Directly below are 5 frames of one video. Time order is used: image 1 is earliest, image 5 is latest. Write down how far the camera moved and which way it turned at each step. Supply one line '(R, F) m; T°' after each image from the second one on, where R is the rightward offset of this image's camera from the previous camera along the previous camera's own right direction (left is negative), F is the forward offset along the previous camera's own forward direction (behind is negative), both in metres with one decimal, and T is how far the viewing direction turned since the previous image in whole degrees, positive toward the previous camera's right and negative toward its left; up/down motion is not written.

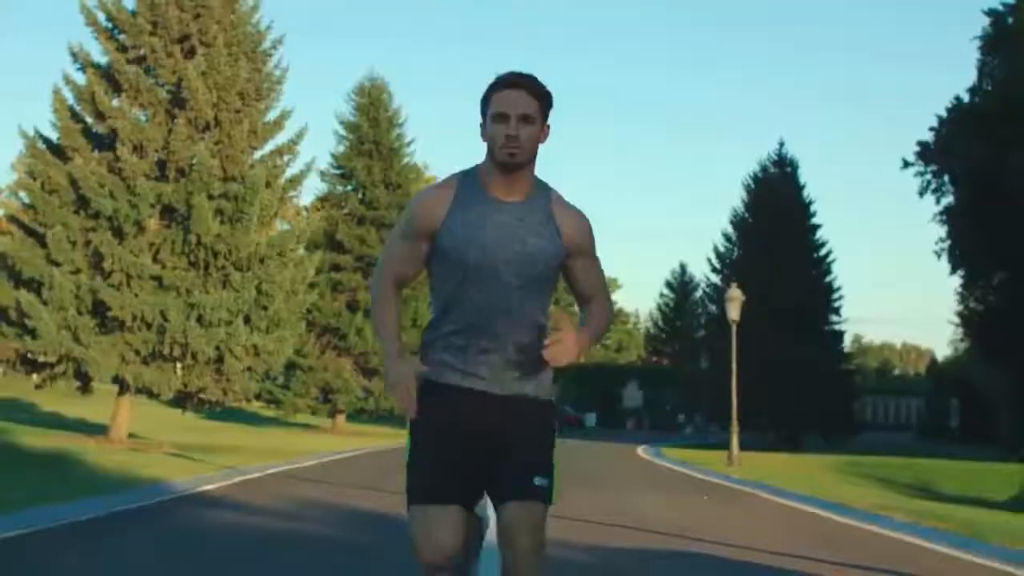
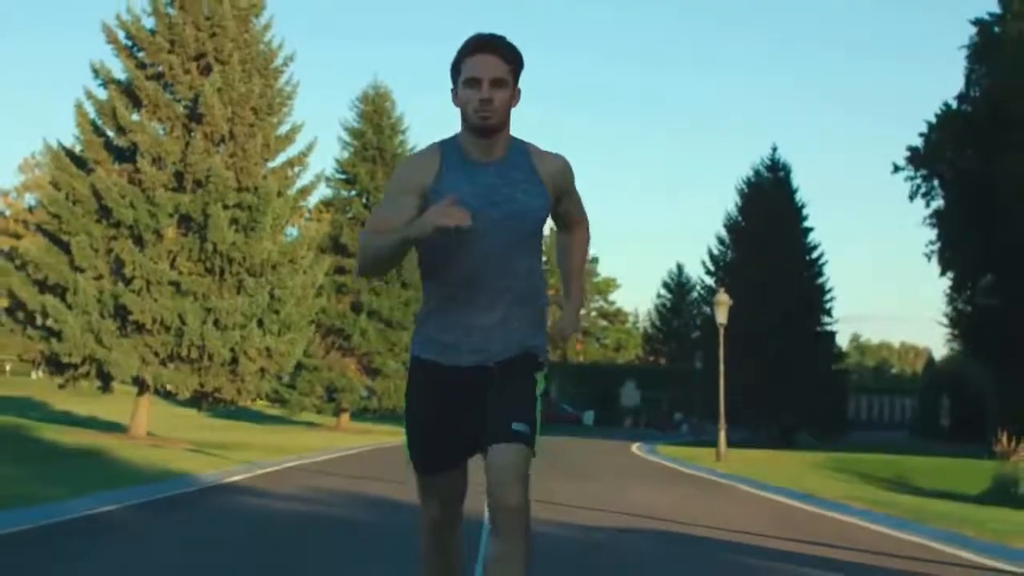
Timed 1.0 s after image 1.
(0.0, -1.0) m; 0°
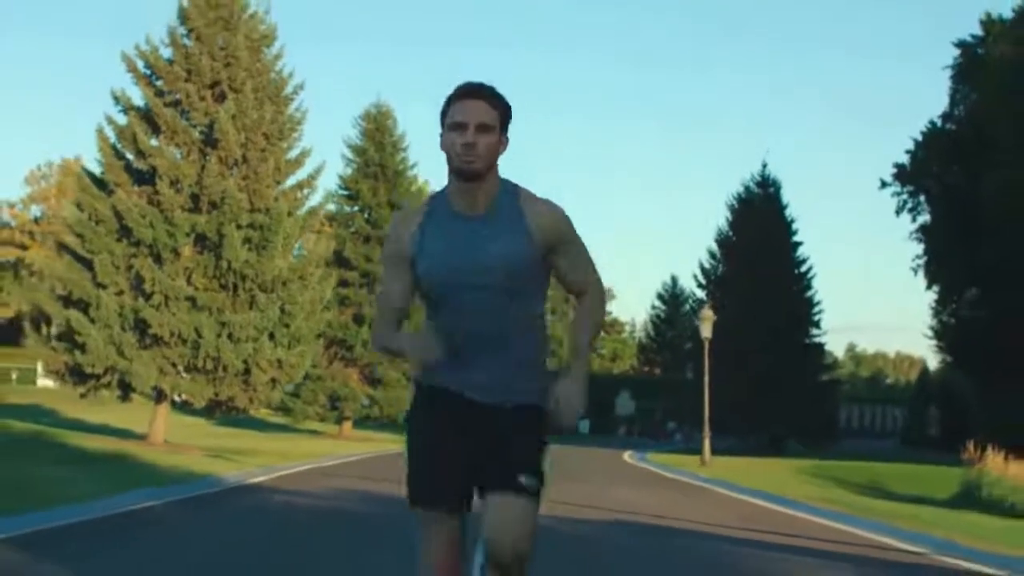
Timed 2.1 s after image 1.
(0.0, -1.2) m; 0°
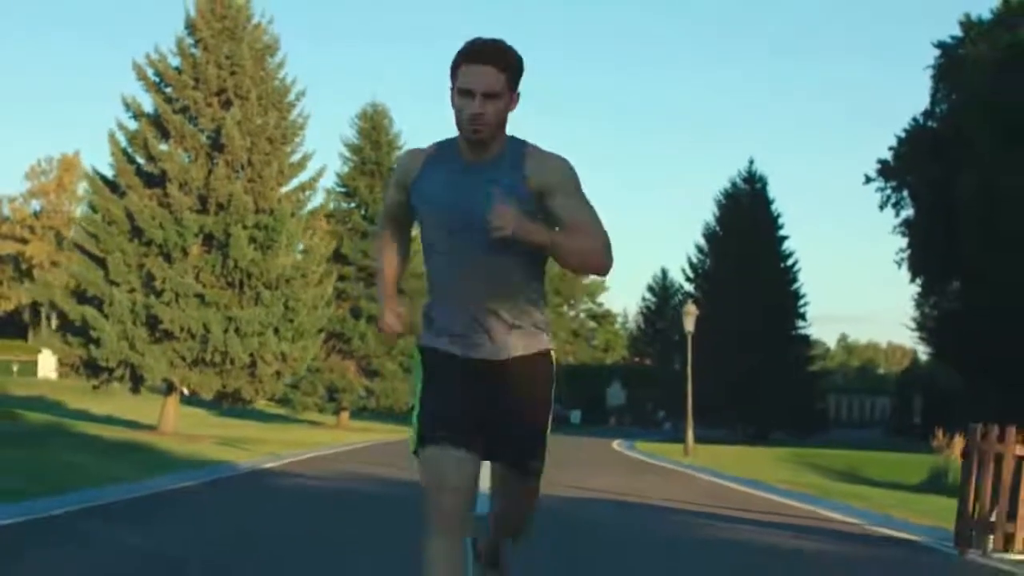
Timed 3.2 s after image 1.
(0.0, -1.1) m; 0°
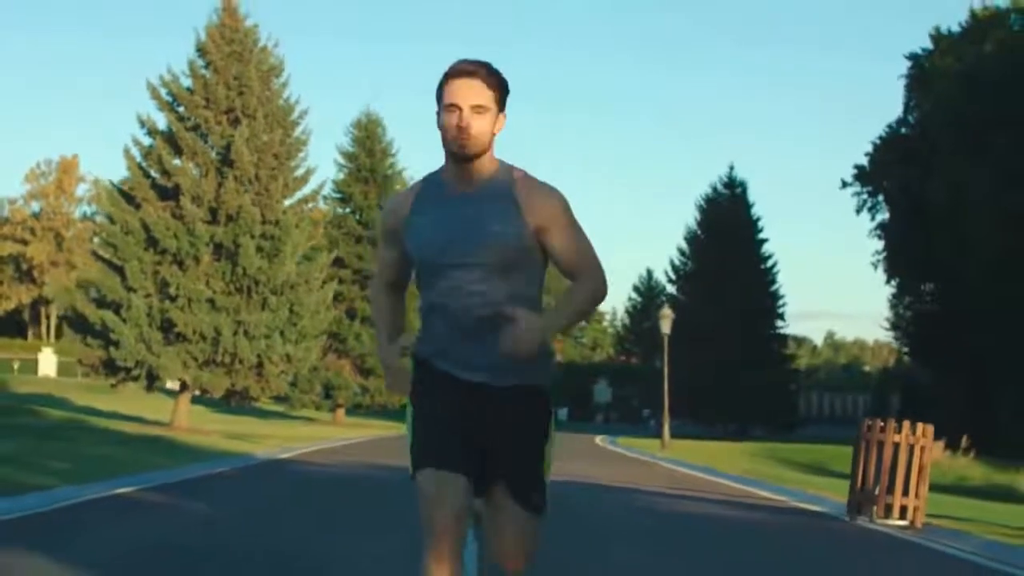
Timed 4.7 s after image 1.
(0.0, -1.7) m; 0°
